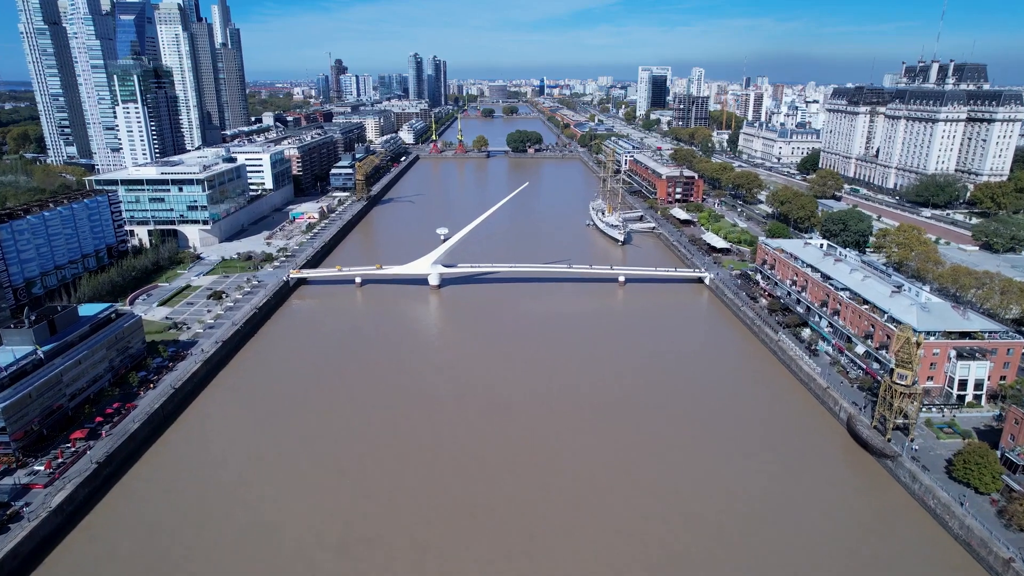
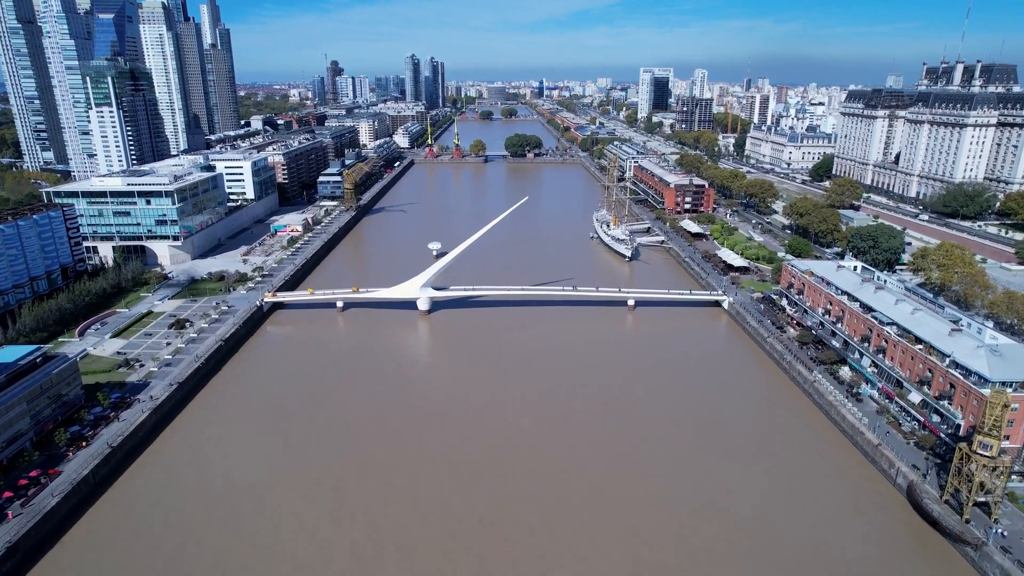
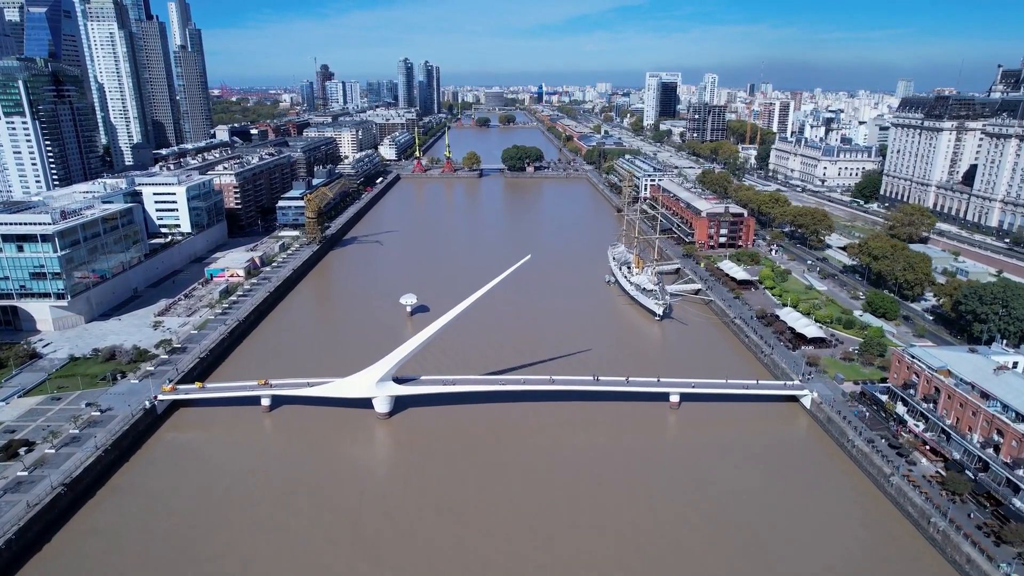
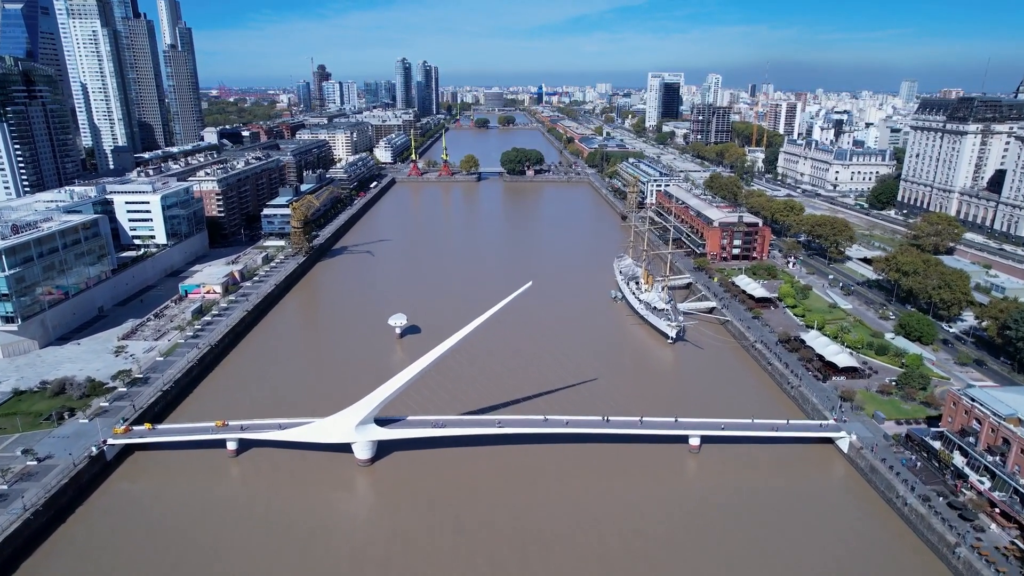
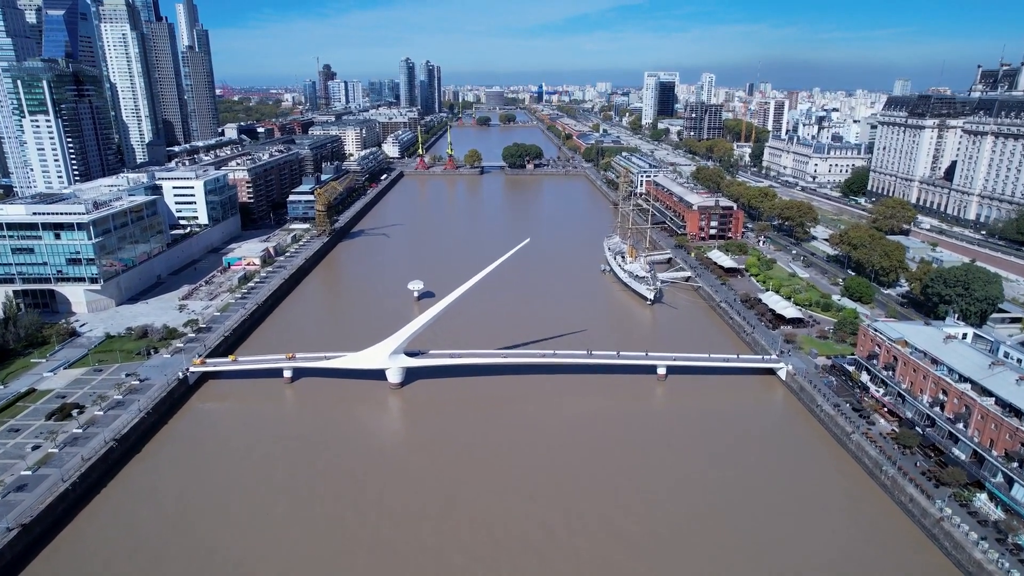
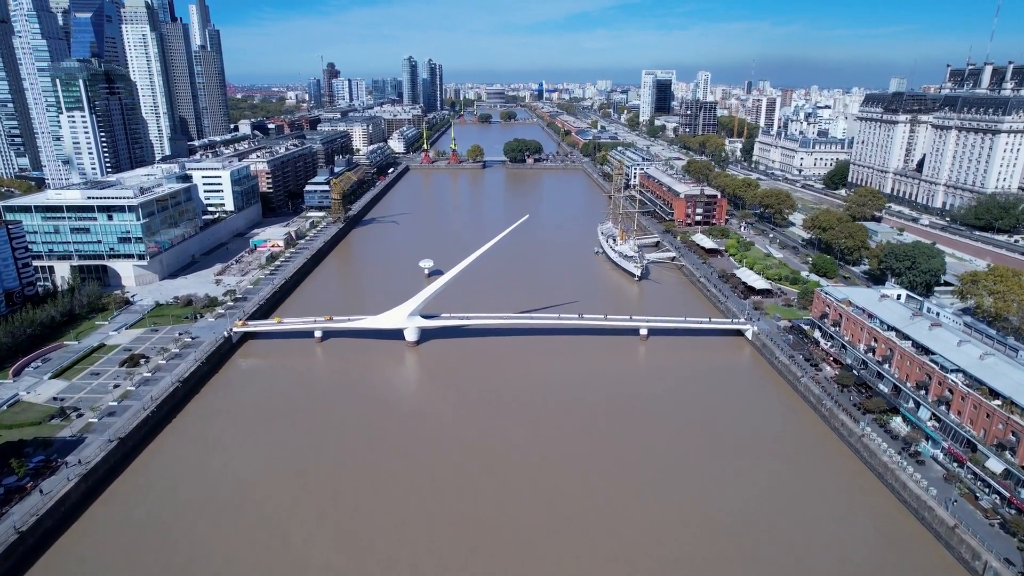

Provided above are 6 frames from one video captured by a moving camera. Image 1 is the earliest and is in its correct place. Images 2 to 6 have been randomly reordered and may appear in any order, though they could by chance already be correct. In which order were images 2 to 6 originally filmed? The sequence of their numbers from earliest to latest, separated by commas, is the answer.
2, 6, 5, 3, 4
